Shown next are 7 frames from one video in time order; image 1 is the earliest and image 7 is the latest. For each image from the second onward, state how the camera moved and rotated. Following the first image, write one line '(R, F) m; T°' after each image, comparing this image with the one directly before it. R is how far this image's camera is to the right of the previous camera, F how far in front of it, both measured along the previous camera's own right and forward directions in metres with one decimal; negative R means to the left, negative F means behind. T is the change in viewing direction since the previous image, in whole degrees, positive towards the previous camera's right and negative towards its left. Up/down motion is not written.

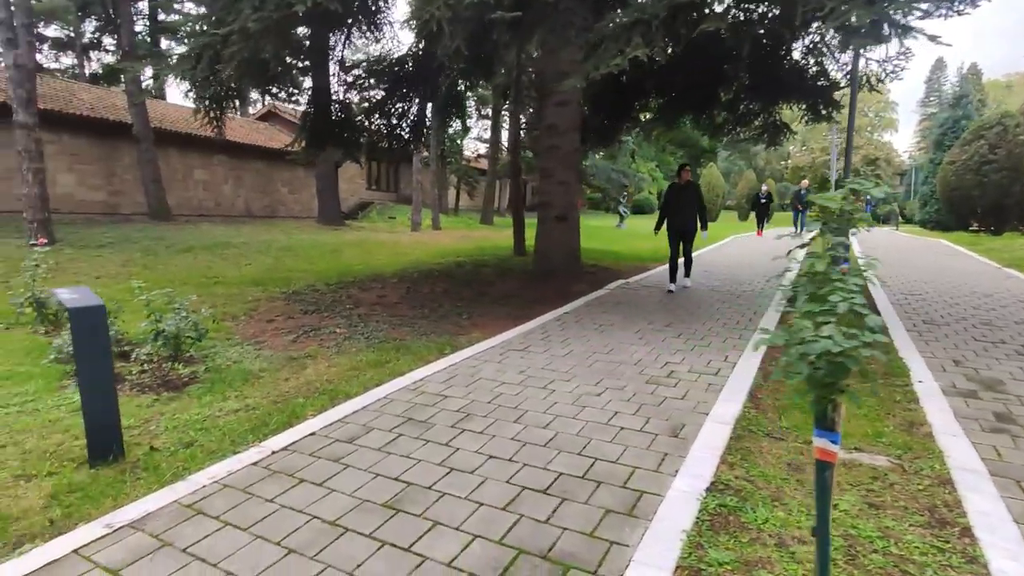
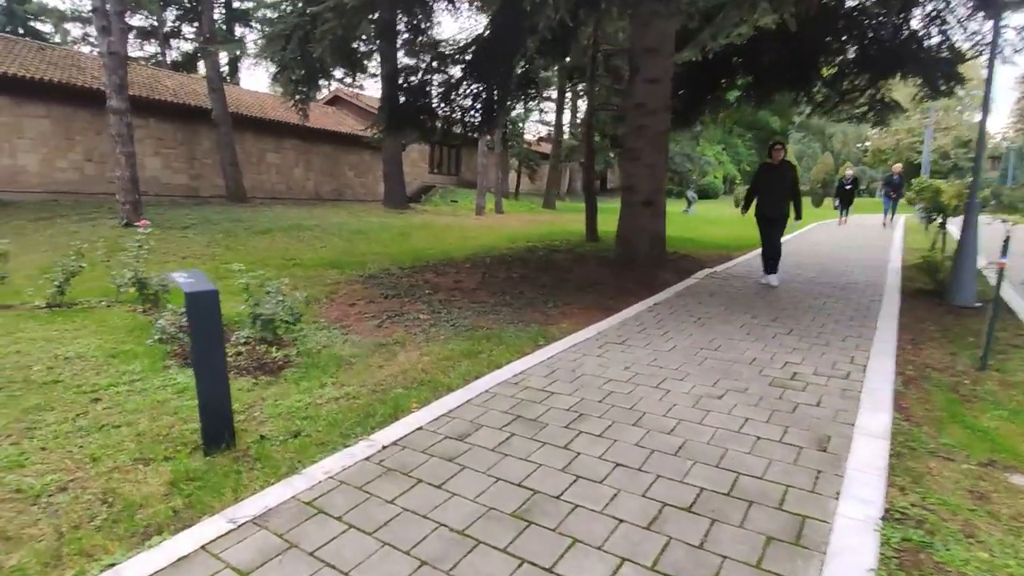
(-0.4, +0.2) m; -5°
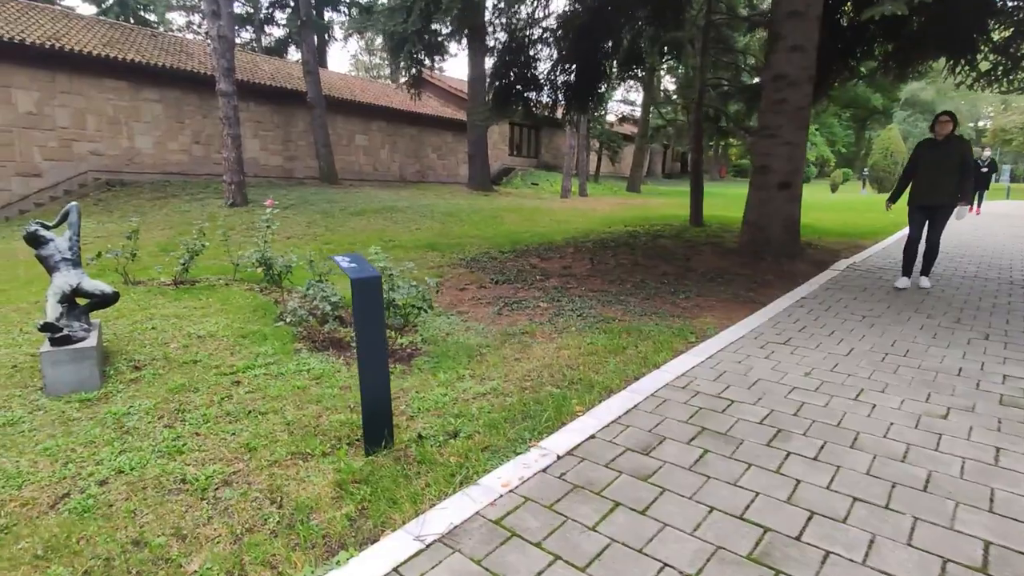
(-0.6, +0.4) m; -7°
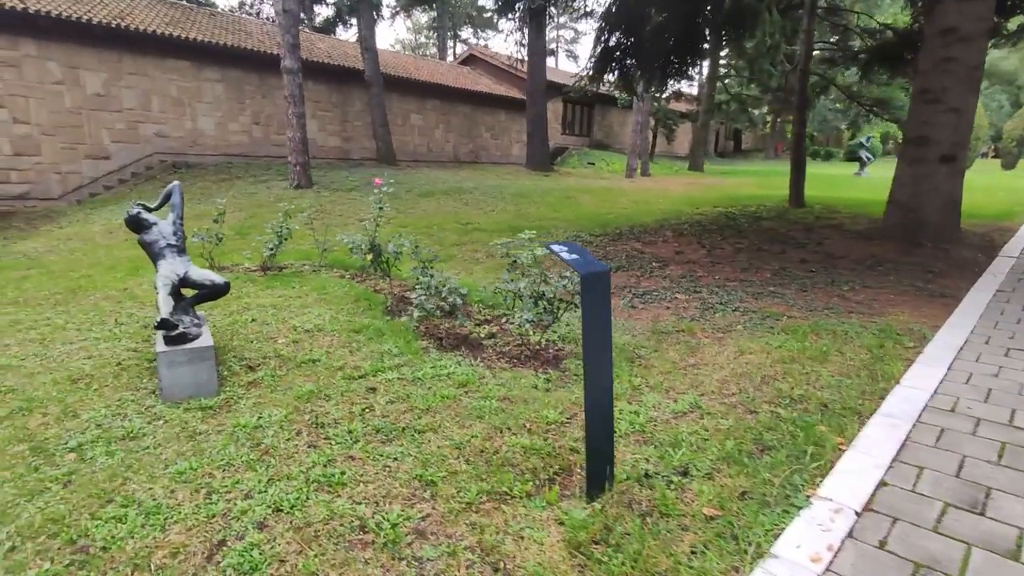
(-0.9, +0.7) m; -4°
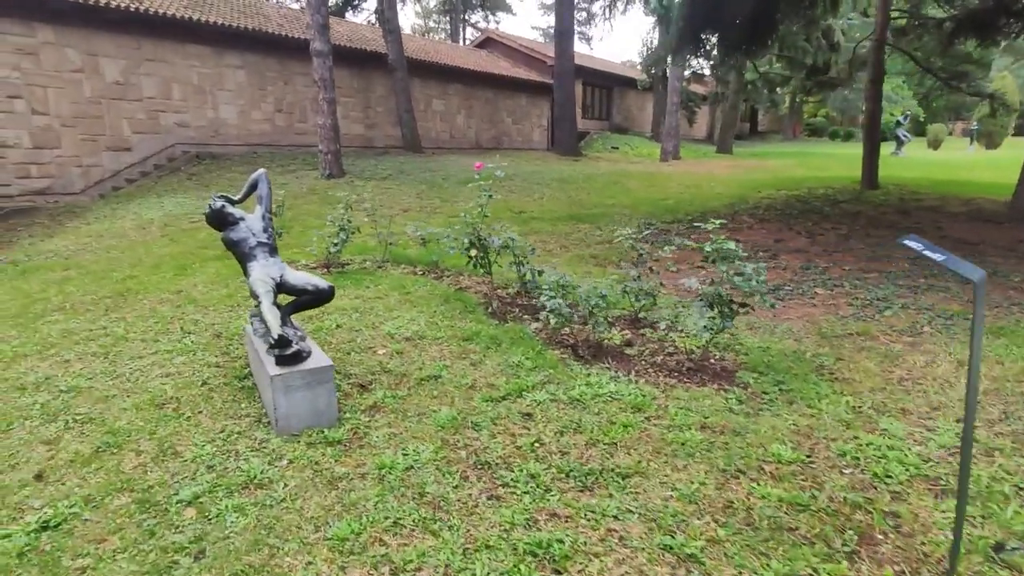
(-0.9, +0.6) m; 0°
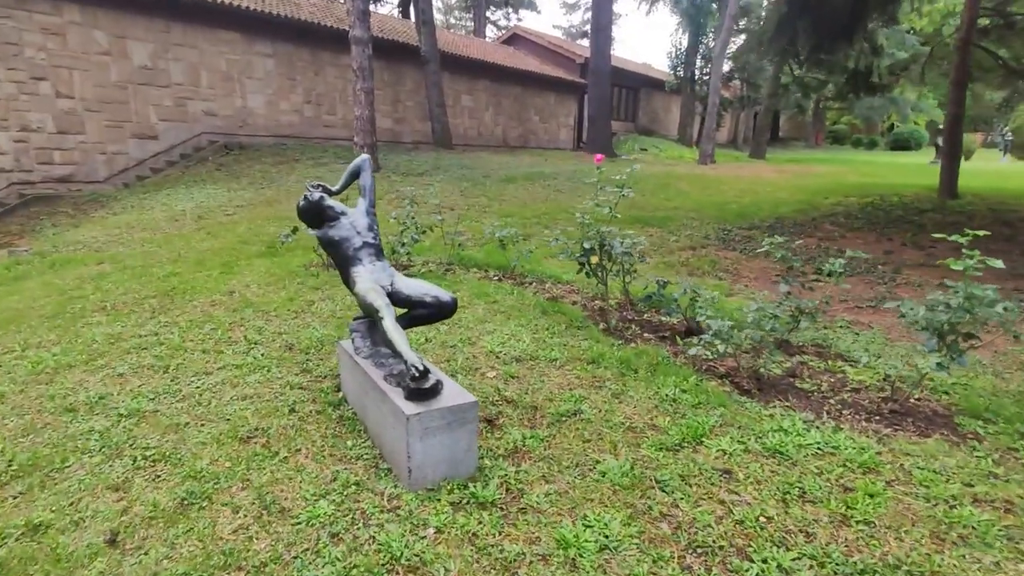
(-0.8, +0.6) m; 0°
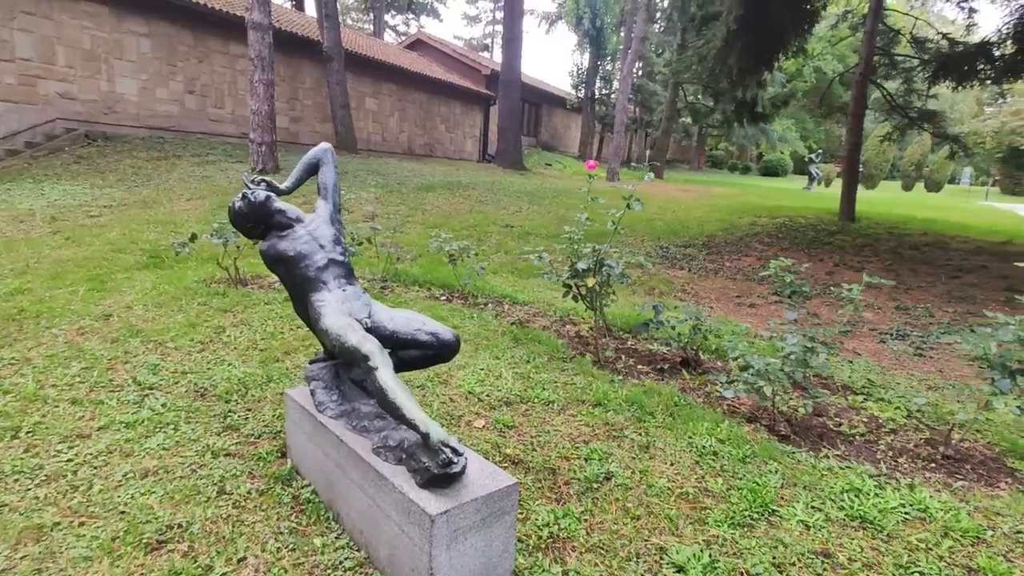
(-0.5, +0.7) m; +11°
